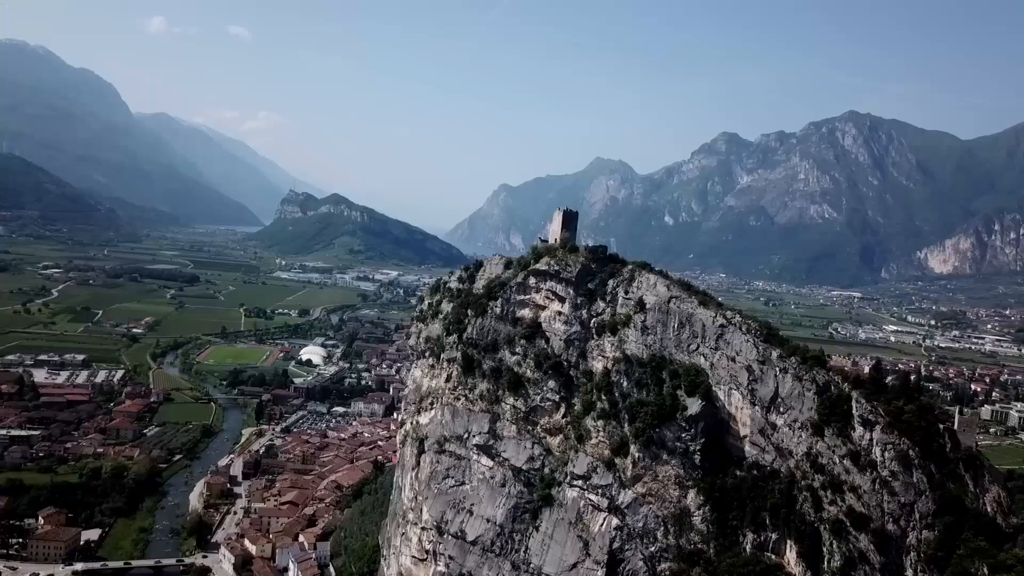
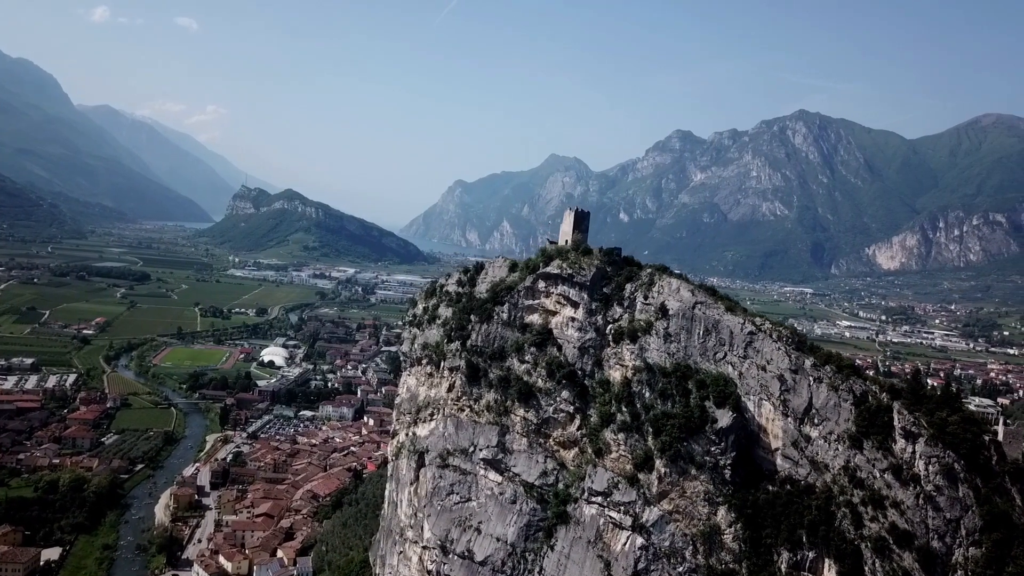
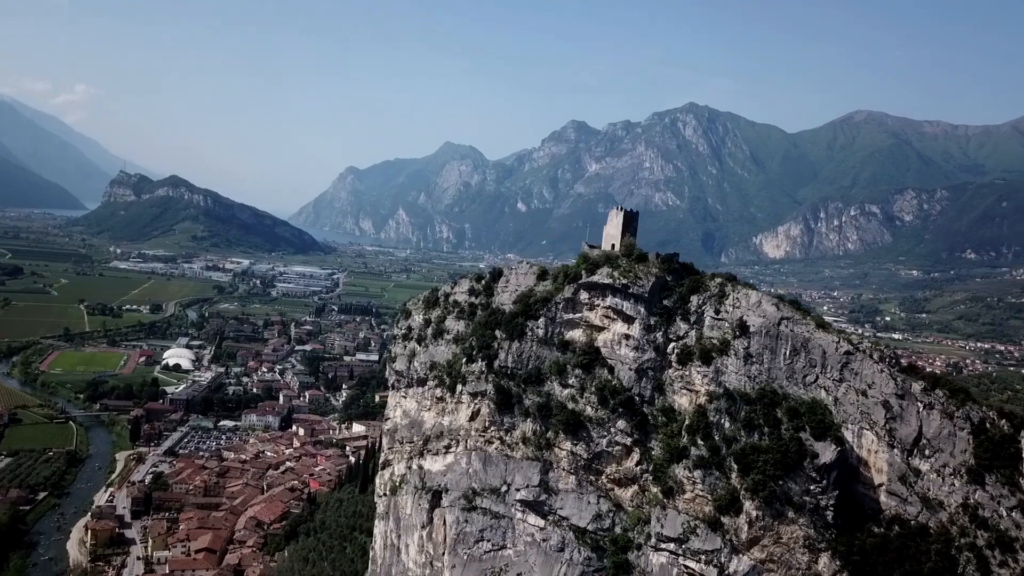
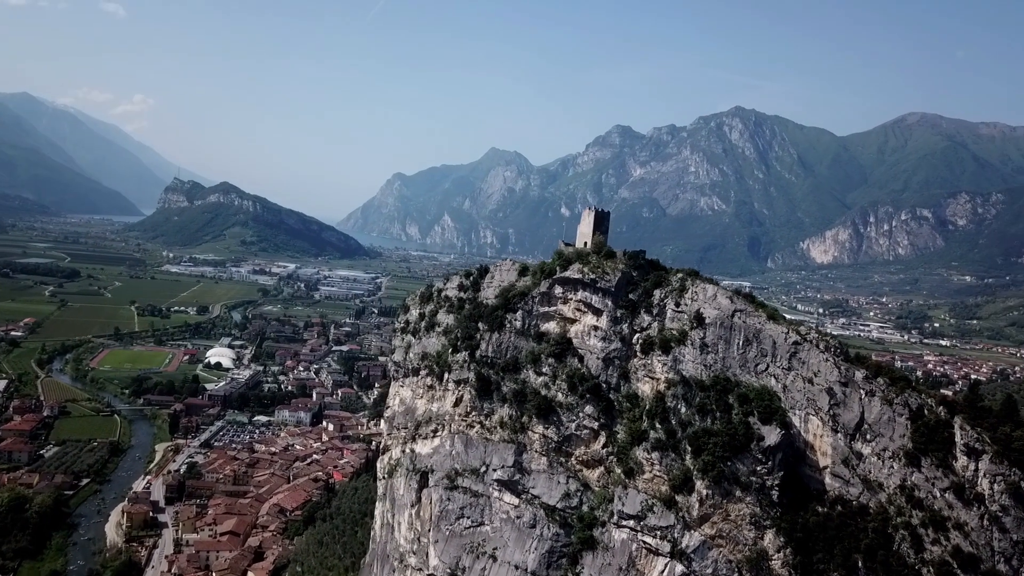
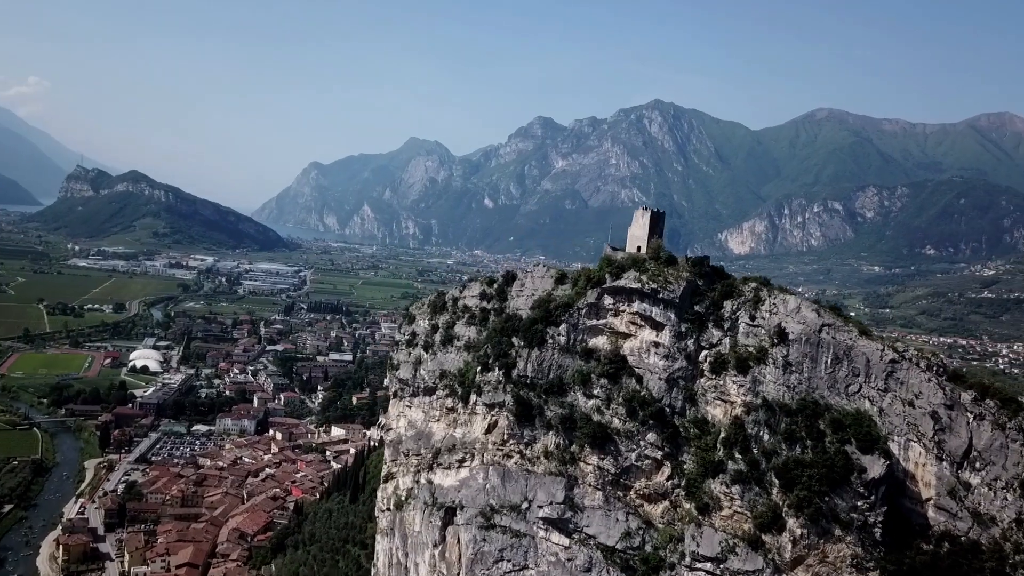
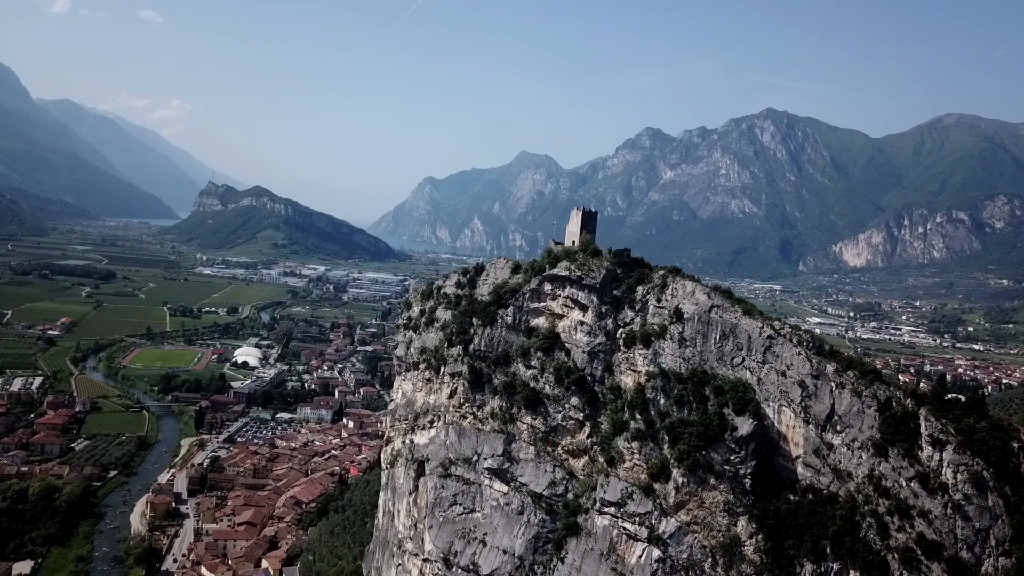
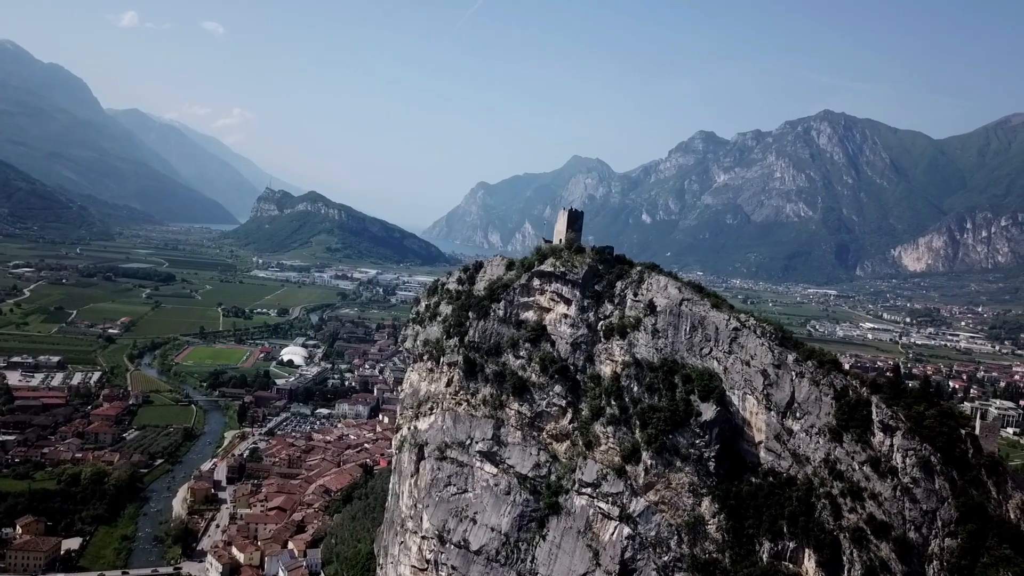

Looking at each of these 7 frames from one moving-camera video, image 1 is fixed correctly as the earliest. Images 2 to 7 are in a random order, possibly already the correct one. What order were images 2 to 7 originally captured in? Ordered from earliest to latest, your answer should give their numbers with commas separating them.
7, 2, 6, 4, 3, 5
